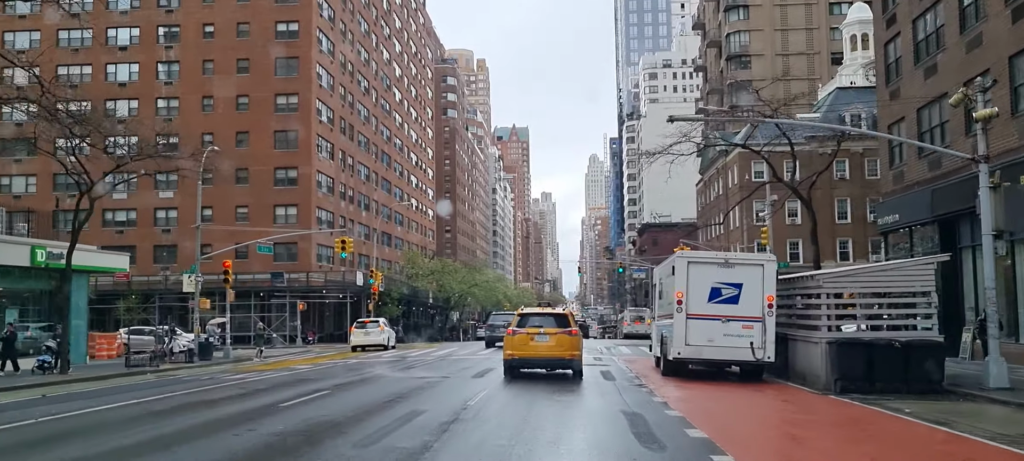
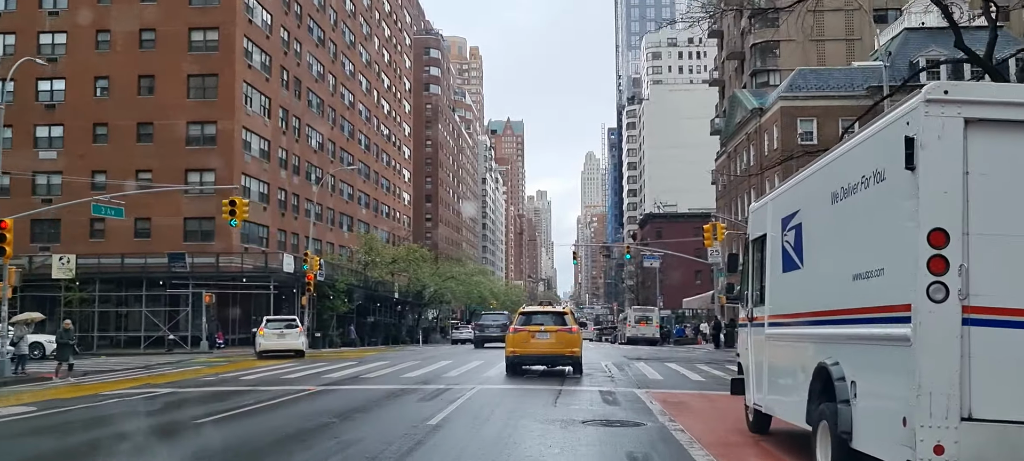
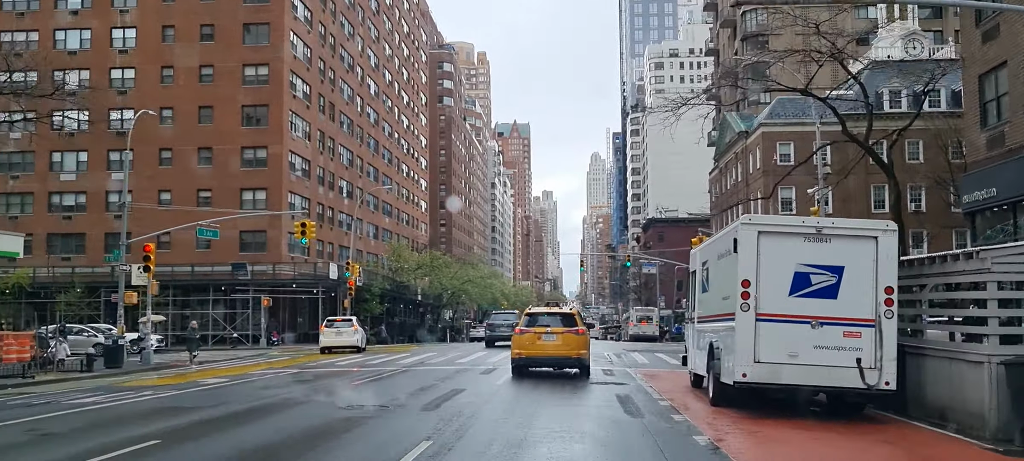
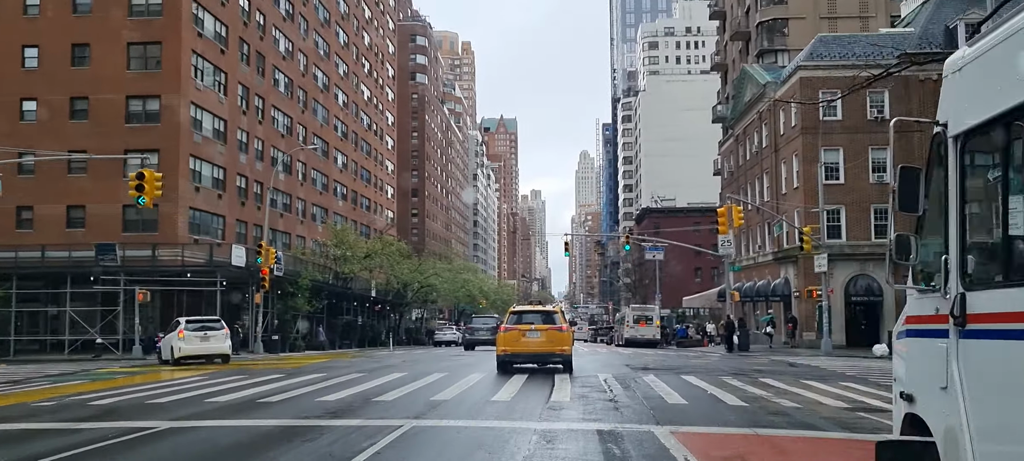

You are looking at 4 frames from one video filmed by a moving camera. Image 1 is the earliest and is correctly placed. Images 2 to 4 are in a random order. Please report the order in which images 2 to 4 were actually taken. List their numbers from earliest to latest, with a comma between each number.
3, 2, 4
